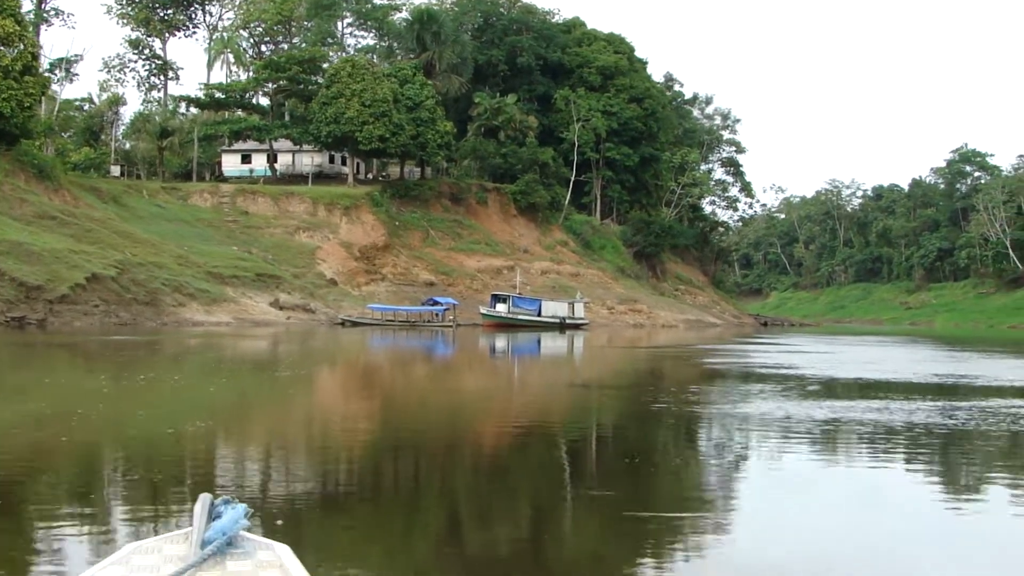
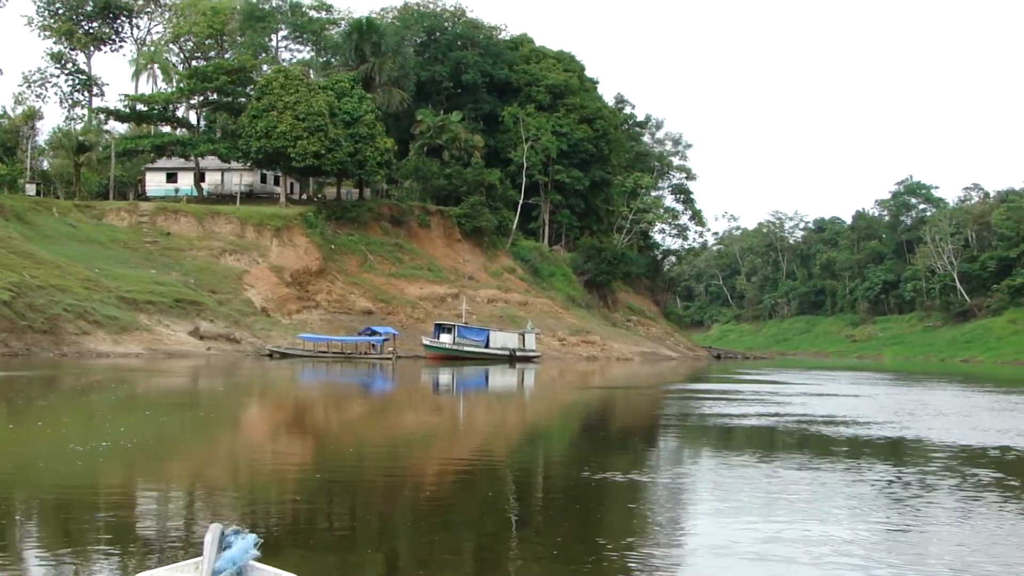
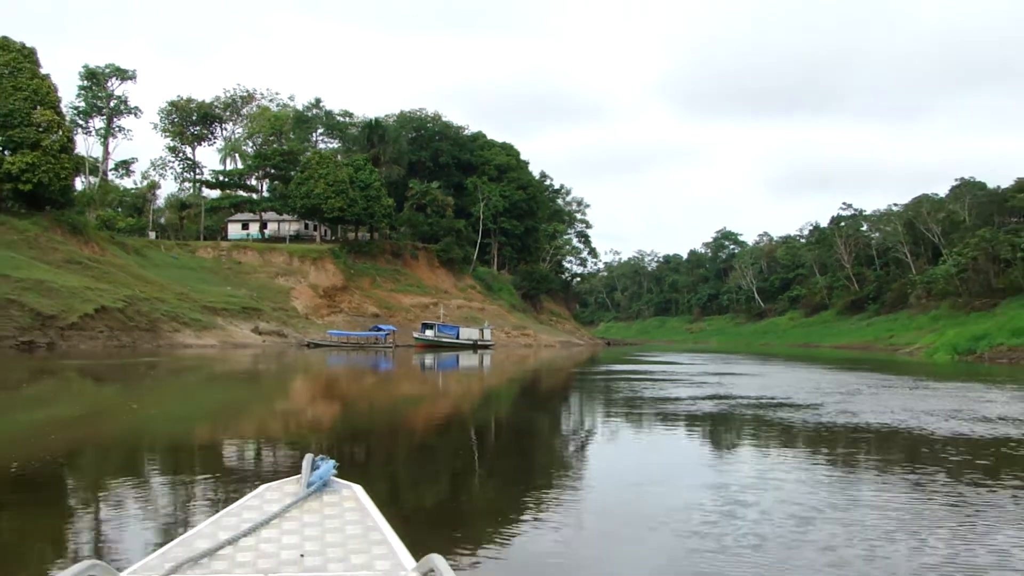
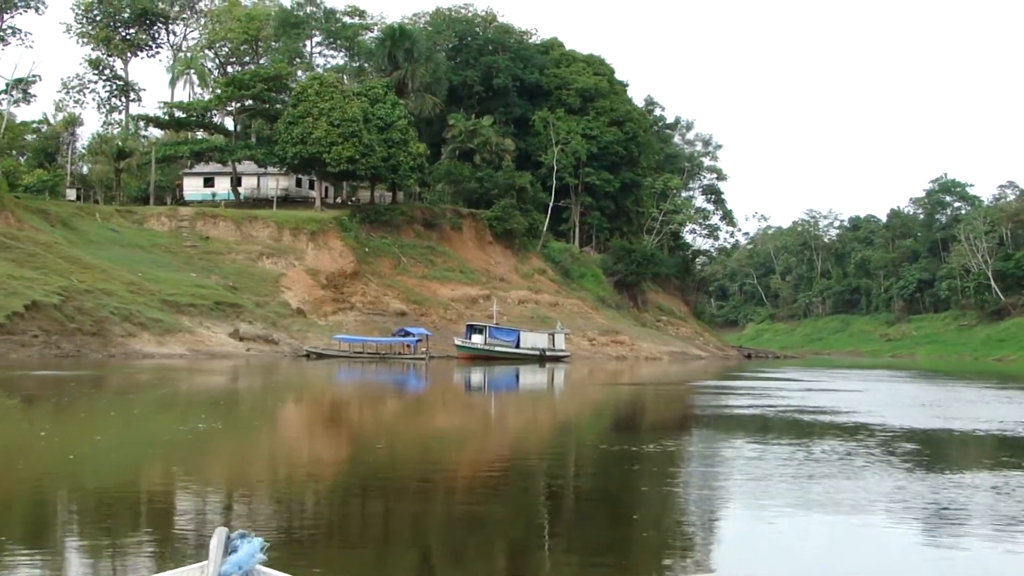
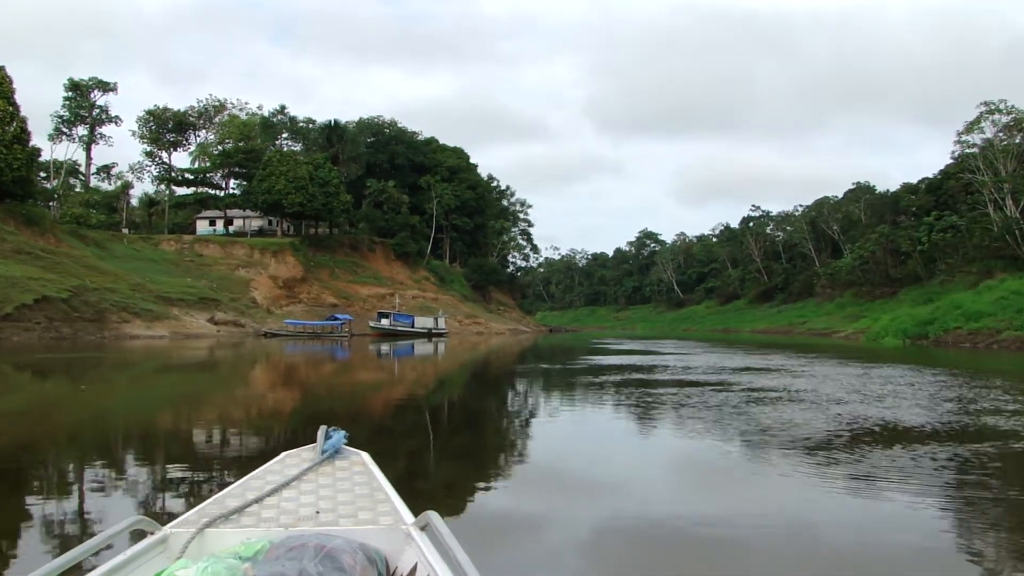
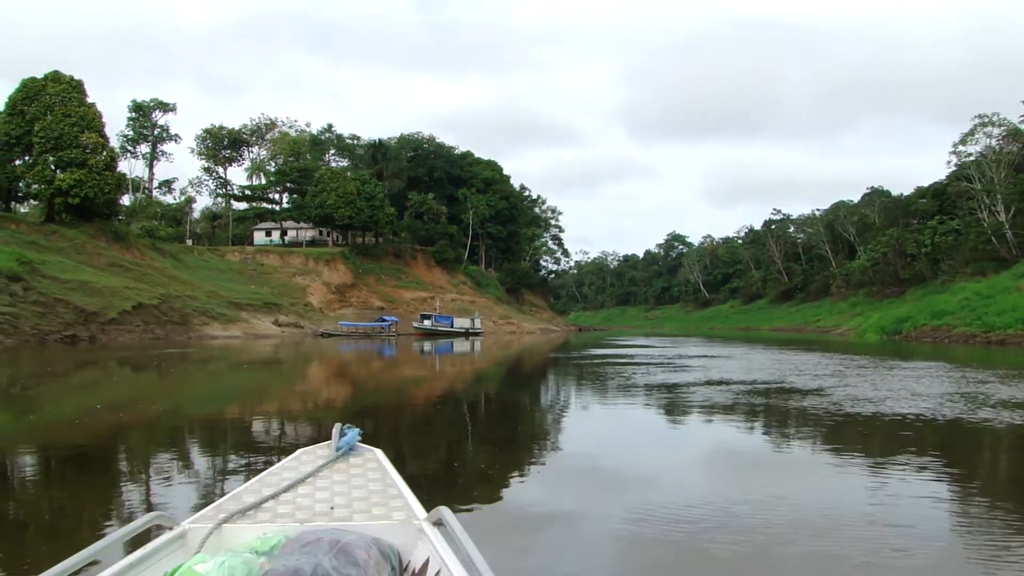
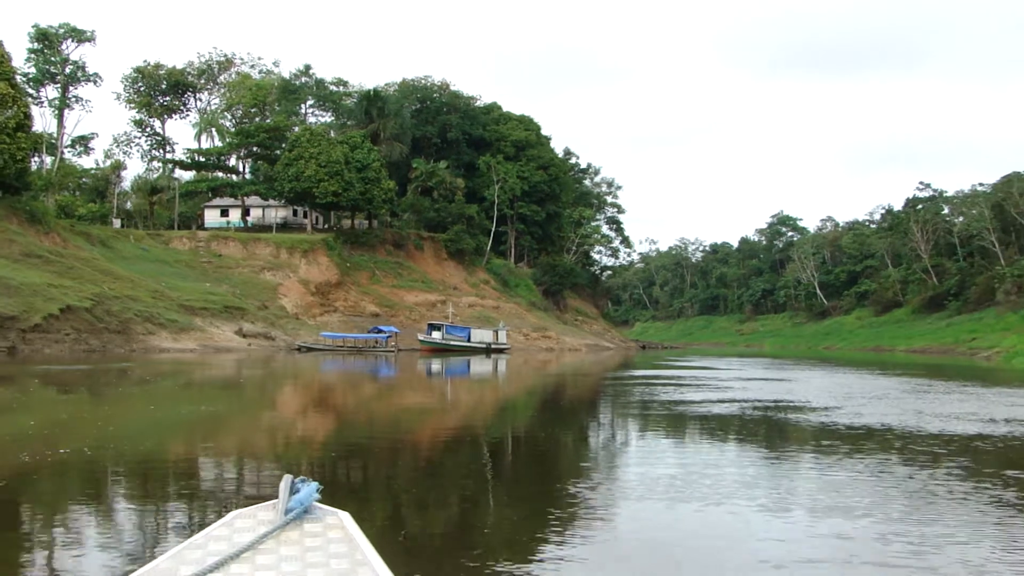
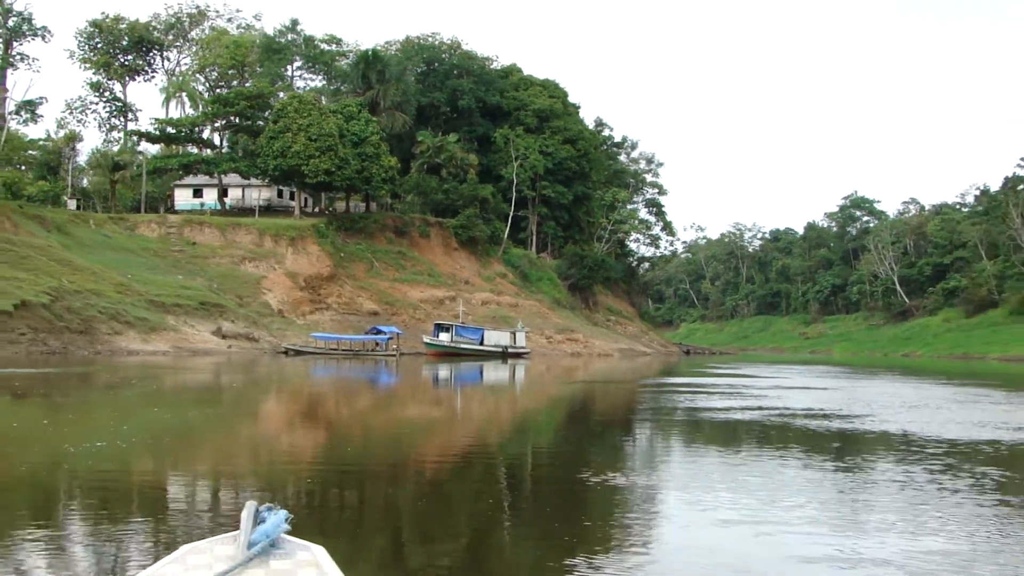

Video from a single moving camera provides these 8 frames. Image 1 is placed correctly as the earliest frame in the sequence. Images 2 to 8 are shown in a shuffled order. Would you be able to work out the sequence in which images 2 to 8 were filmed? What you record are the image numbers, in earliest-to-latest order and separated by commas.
4, 2, 8, 7, 3, 6, 5
